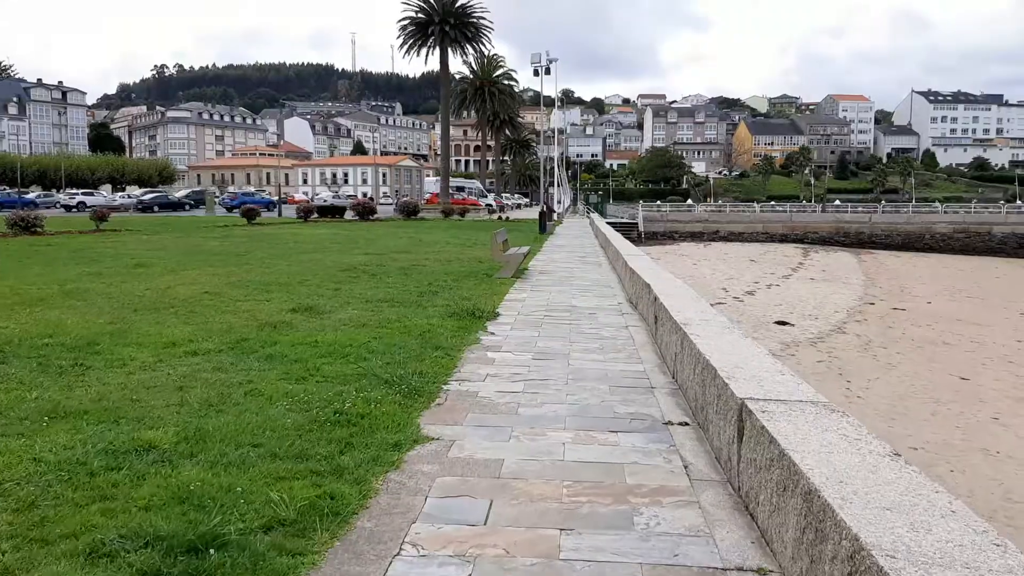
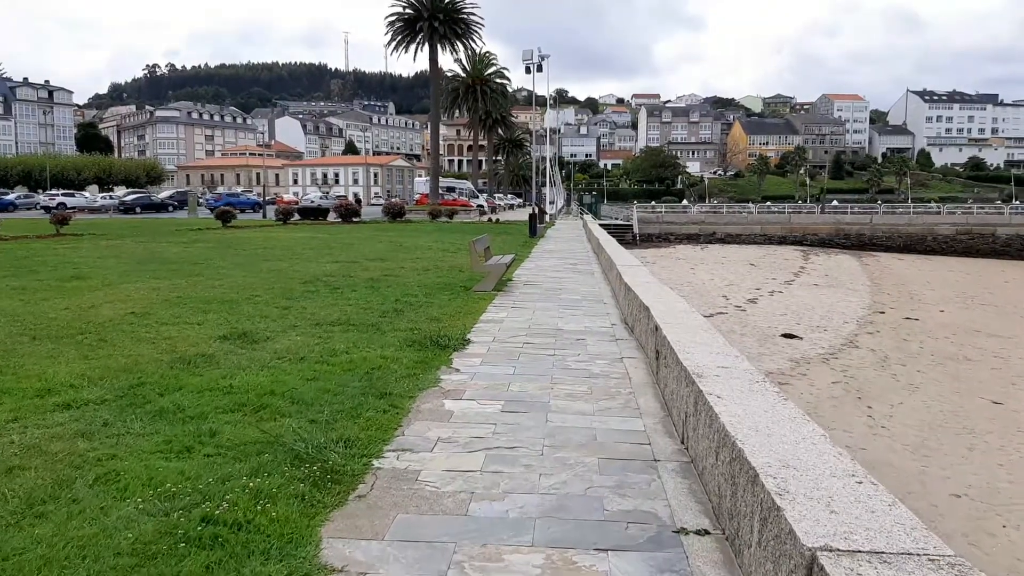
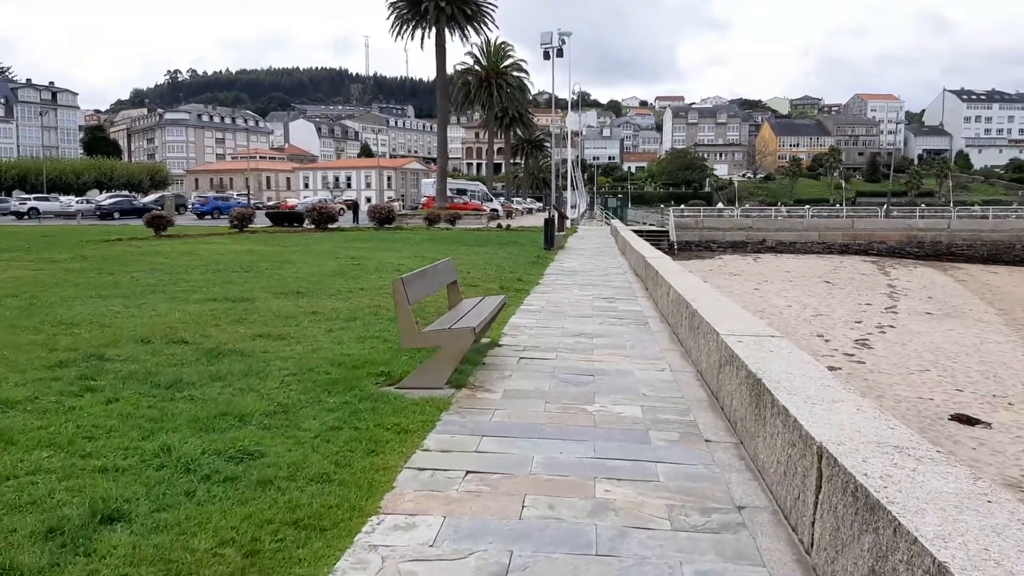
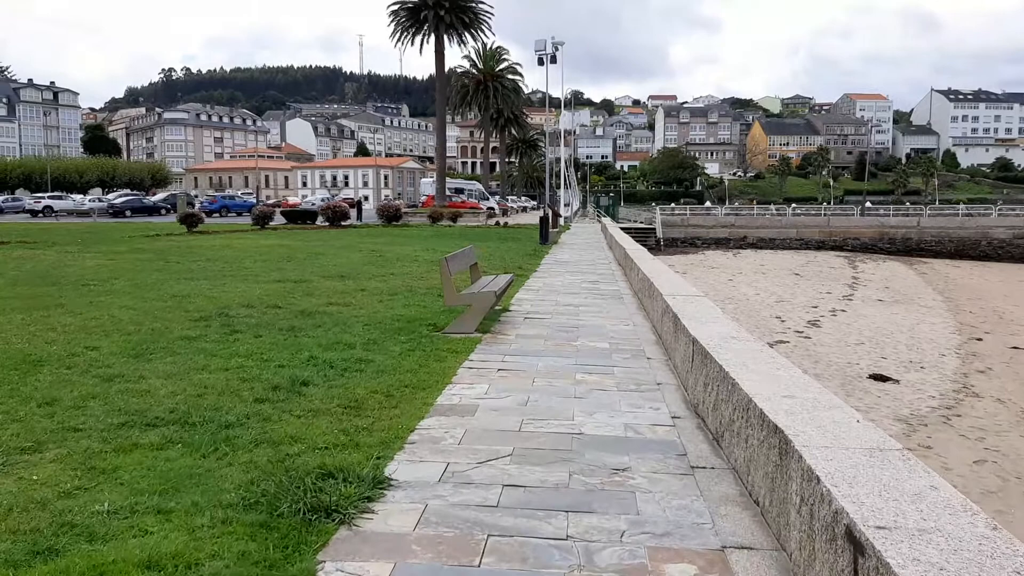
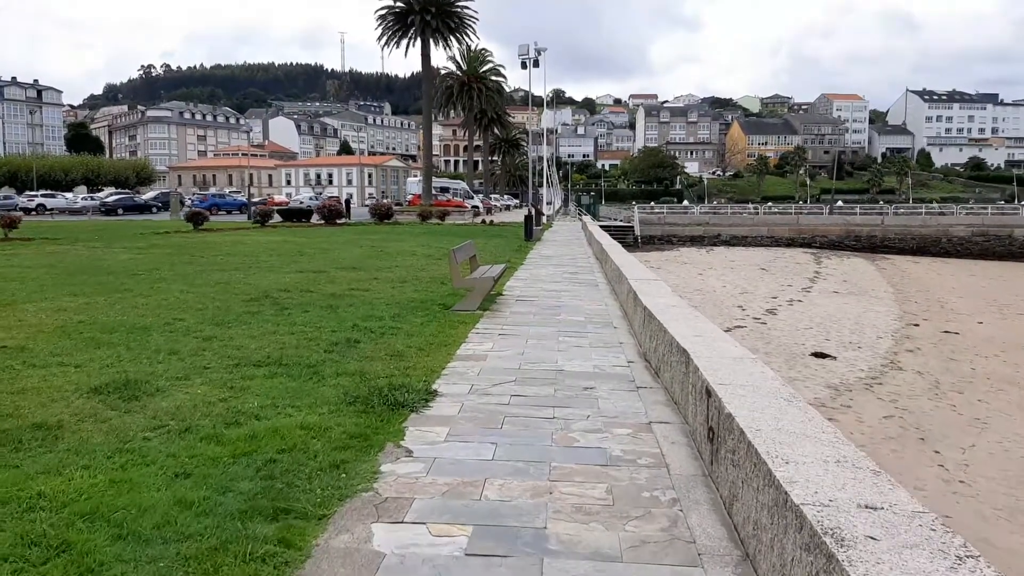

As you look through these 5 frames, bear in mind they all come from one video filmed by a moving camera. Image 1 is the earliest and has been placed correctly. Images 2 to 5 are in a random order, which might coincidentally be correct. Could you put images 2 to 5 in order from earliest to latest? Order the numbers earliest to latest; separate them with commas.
2, 5, 4, 3
